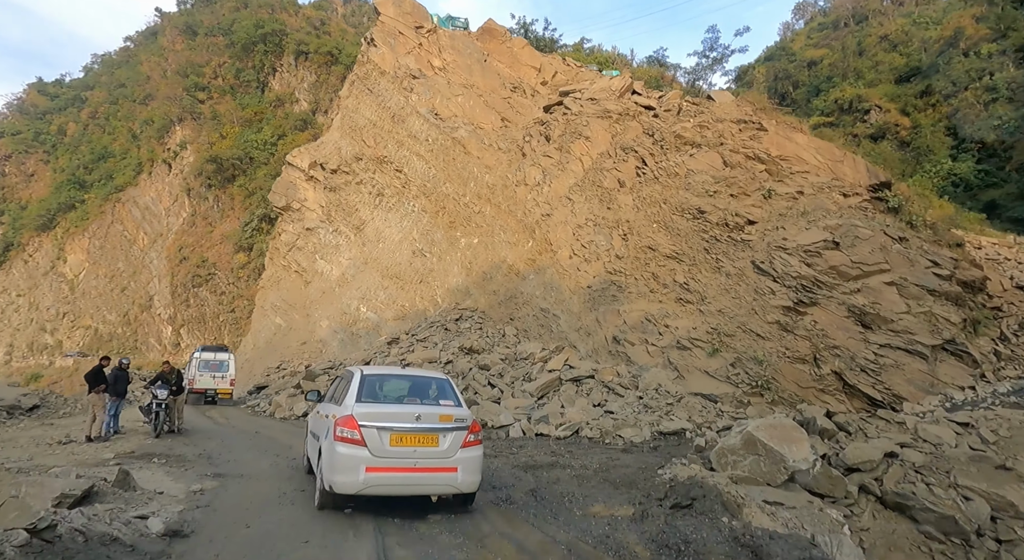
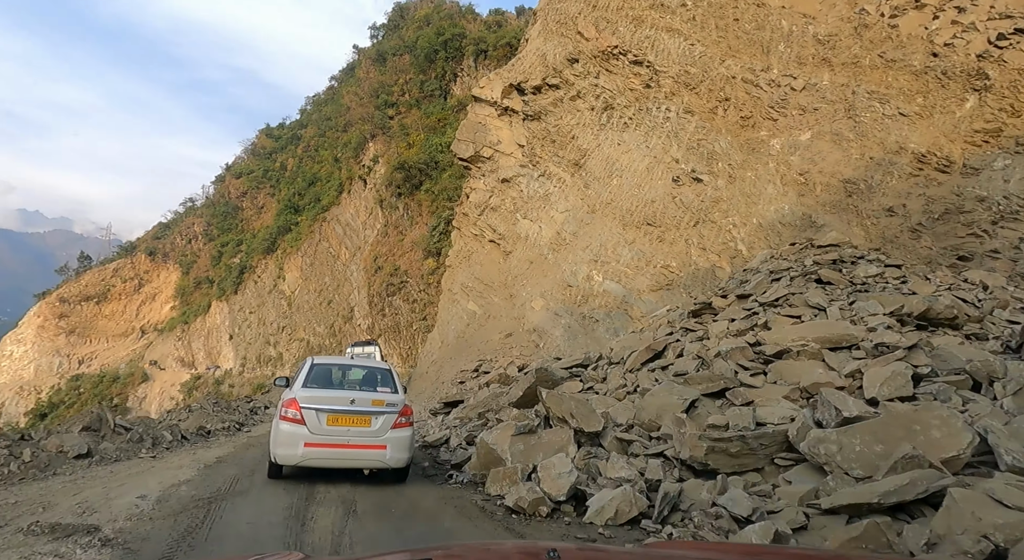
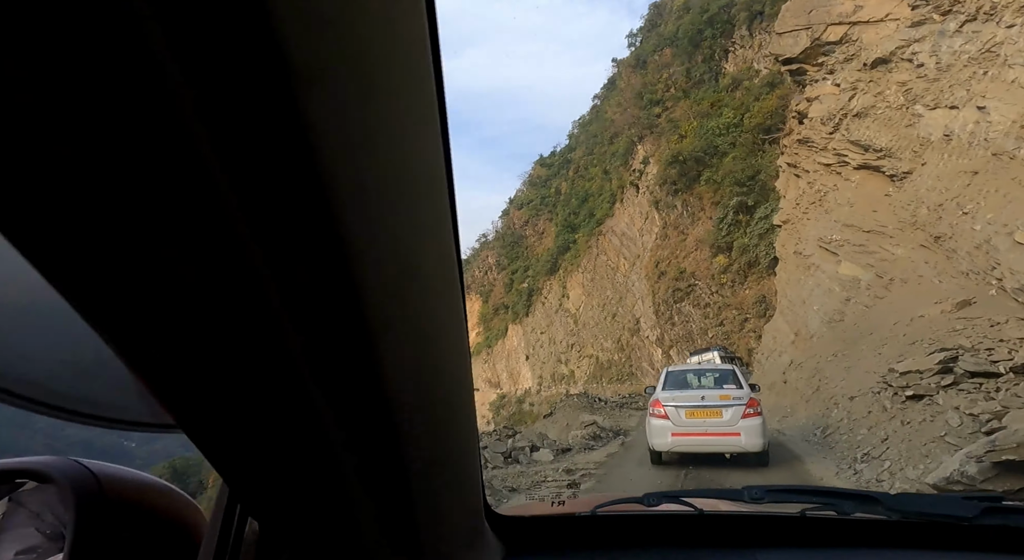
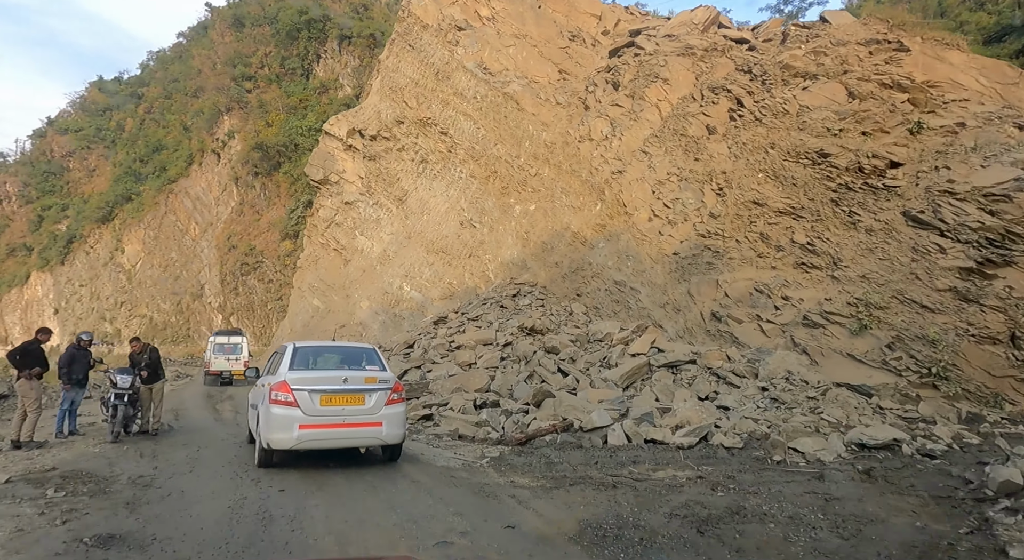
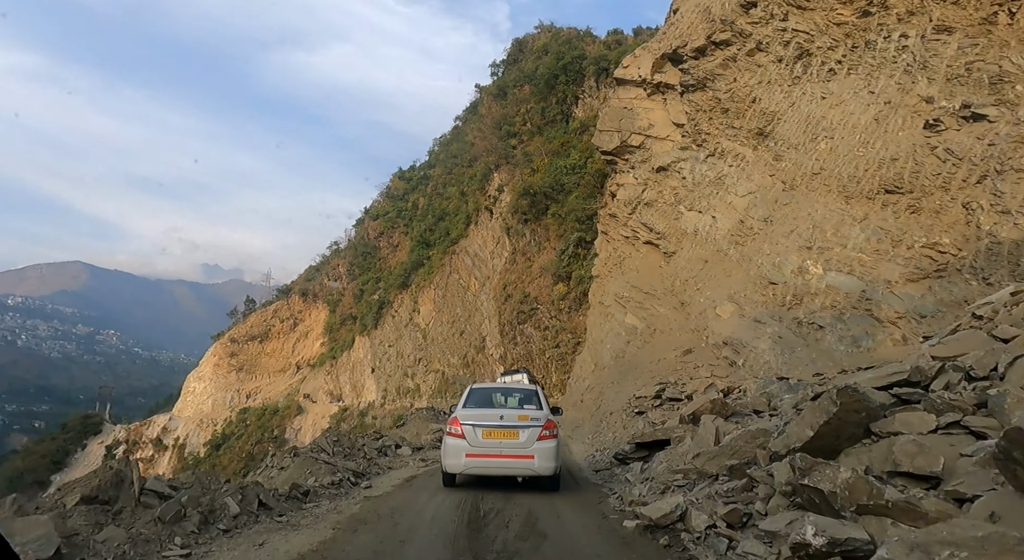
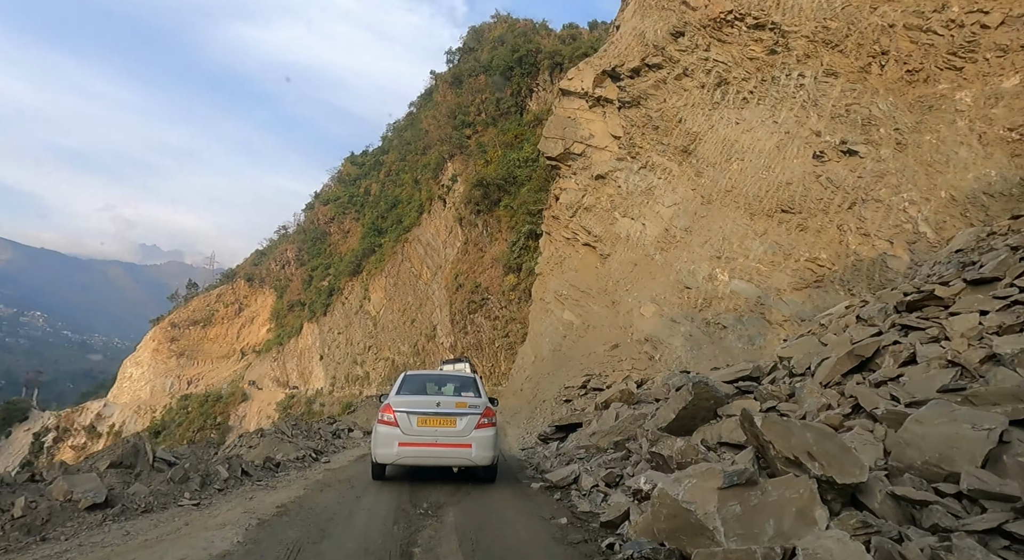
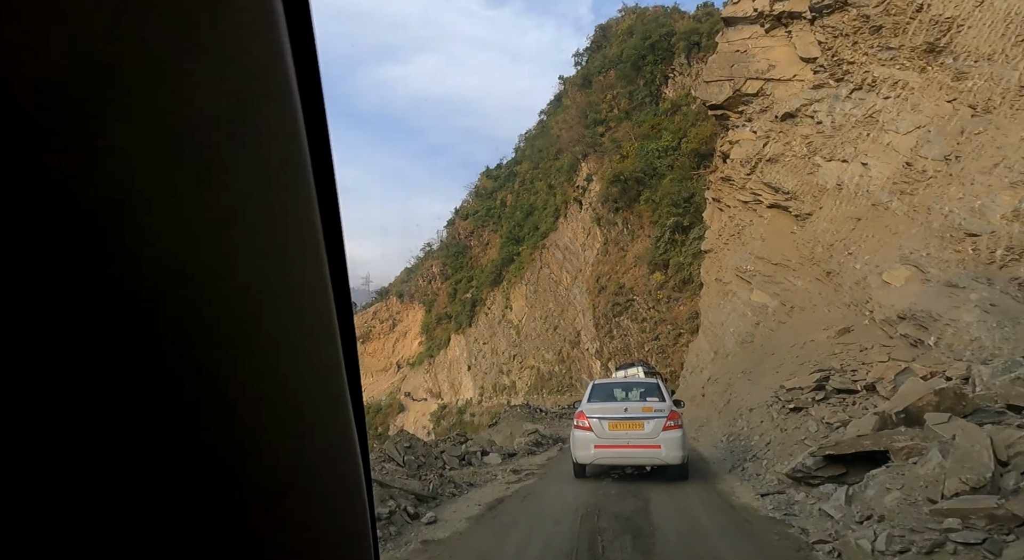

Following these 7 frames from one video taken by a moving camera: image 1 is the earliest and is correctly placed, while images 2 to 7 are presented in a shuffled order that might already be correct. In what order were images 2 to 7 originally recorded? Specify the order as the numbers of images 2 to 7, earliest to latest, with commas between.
4, 2, 6, 5, 7, 3
